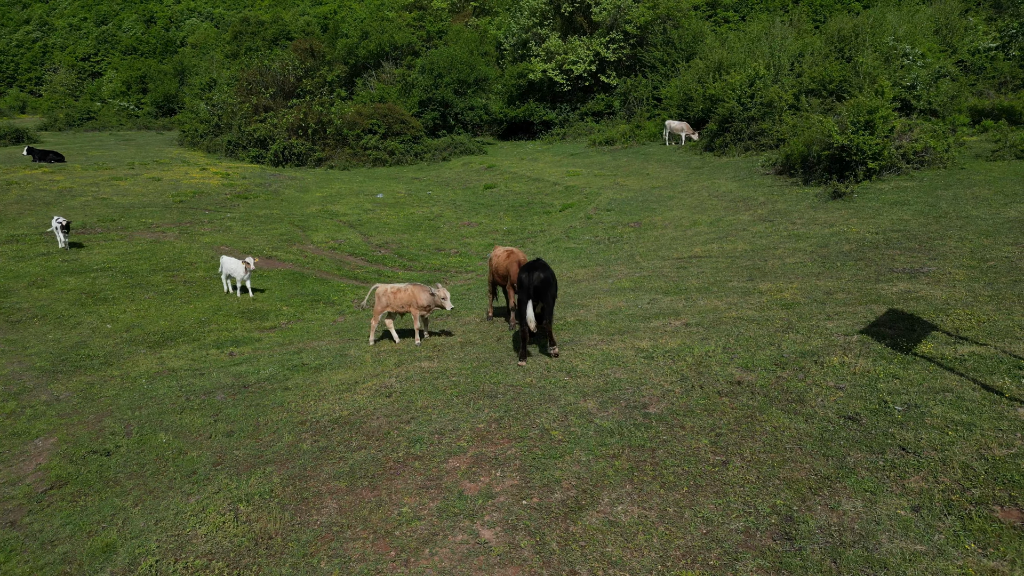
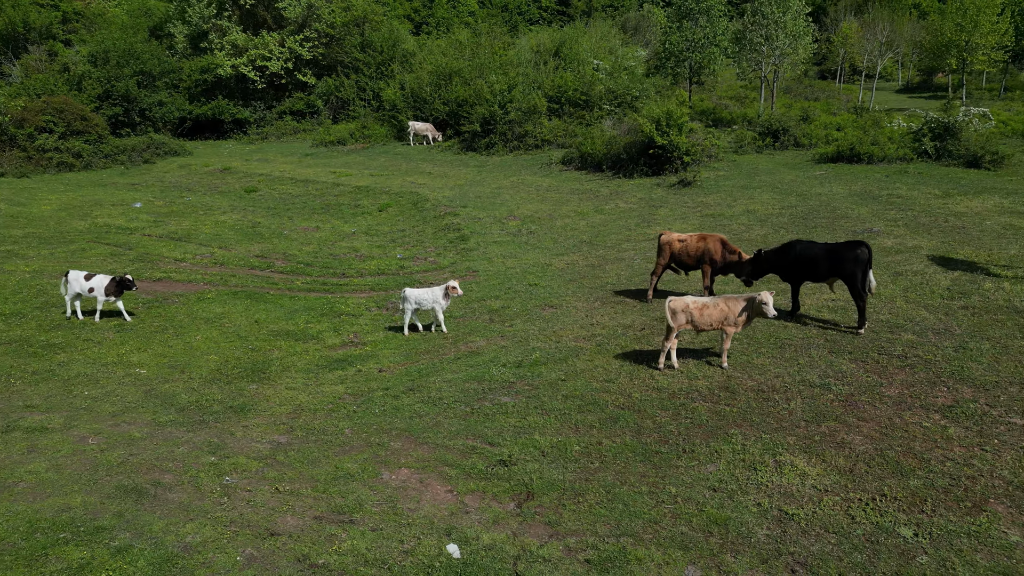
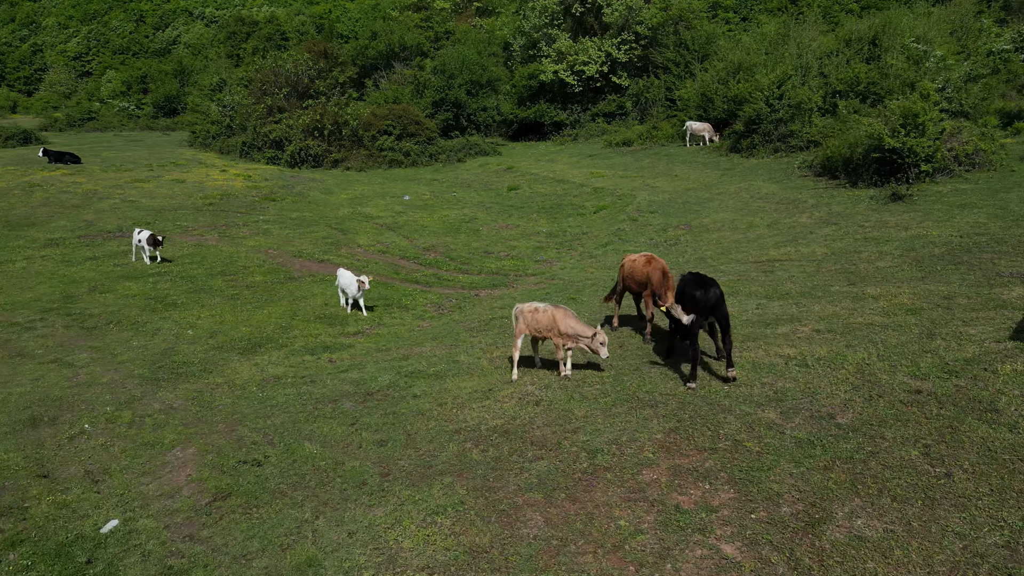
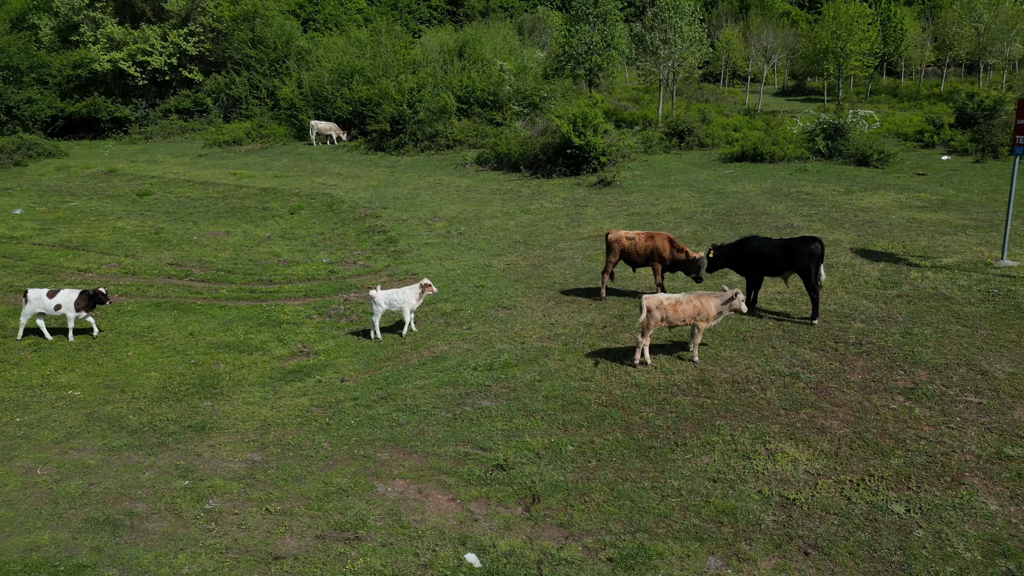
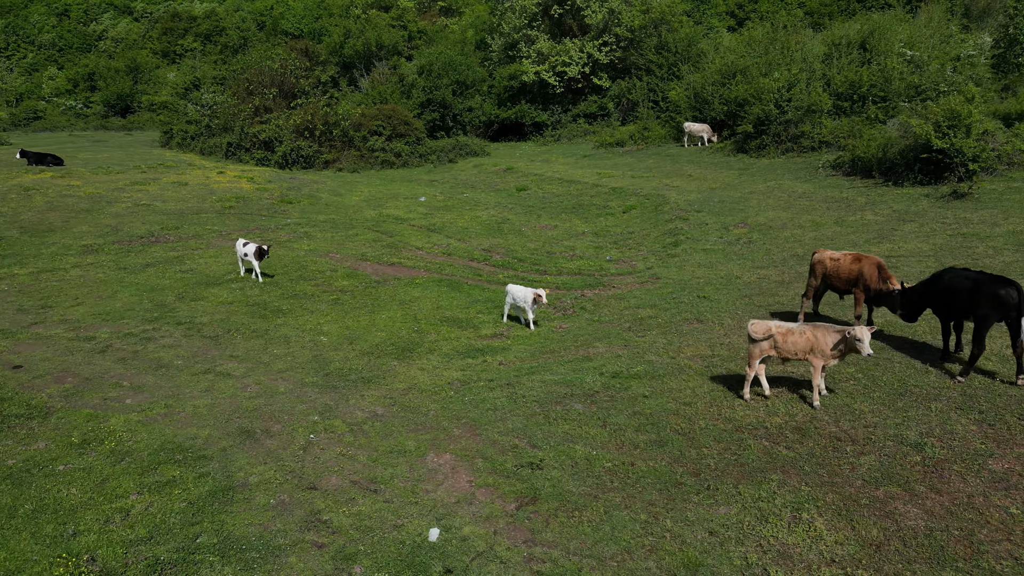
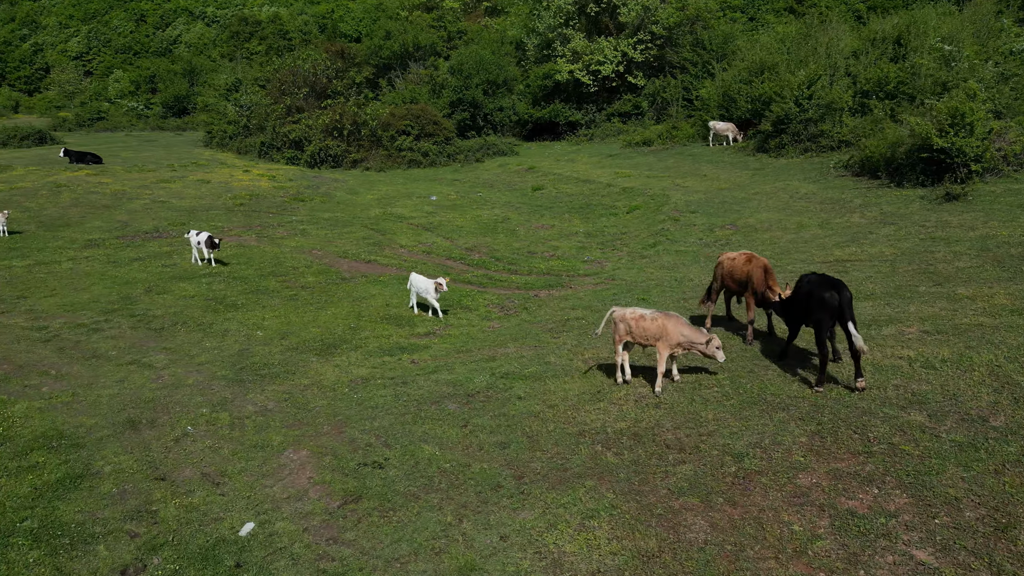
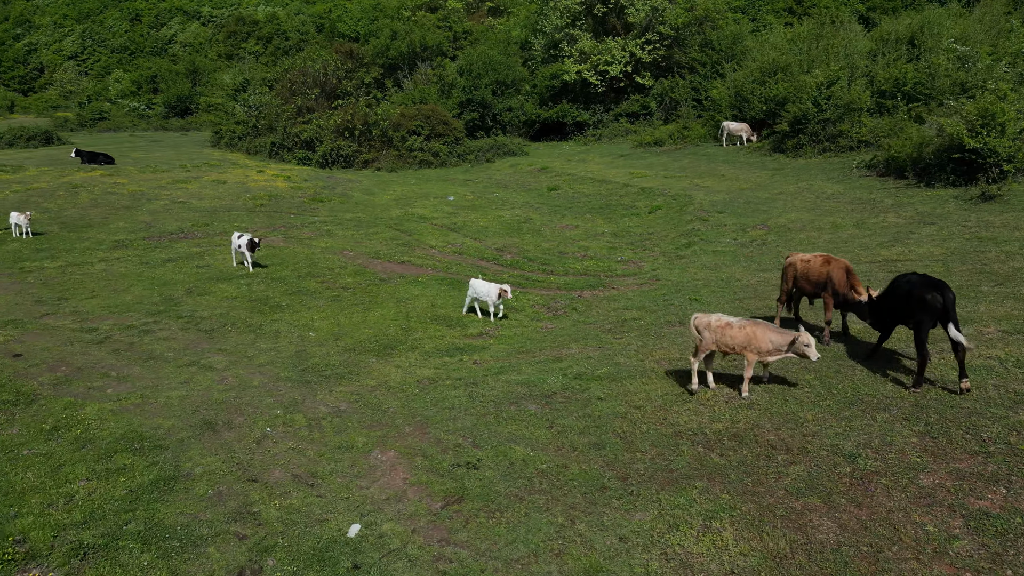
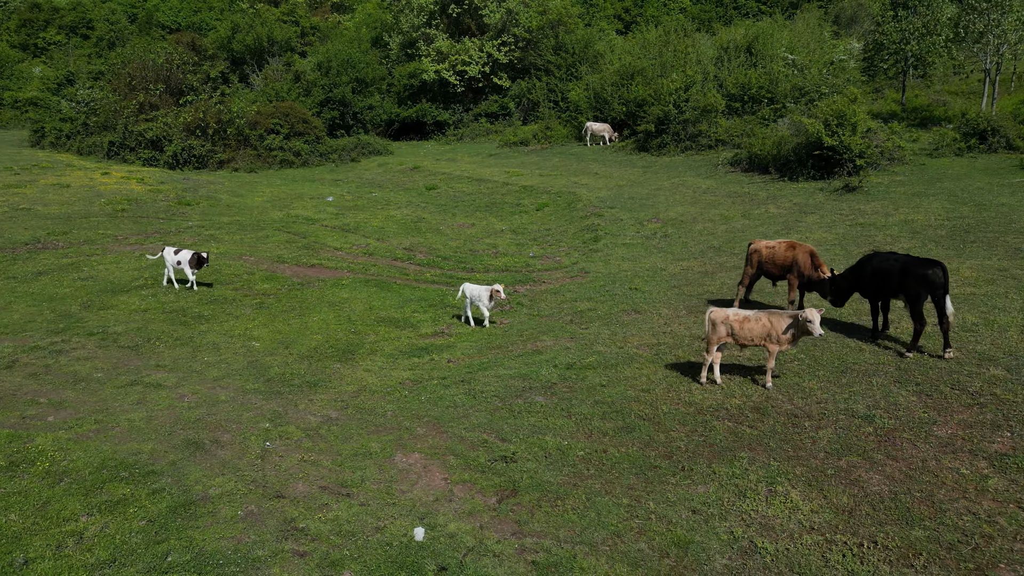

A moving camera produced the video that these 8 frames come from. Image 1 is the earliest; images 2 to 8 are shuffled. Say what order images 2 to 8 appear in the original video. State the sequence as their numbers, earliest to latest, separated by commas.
3, 6, 7, 5, 8, 2, 4
